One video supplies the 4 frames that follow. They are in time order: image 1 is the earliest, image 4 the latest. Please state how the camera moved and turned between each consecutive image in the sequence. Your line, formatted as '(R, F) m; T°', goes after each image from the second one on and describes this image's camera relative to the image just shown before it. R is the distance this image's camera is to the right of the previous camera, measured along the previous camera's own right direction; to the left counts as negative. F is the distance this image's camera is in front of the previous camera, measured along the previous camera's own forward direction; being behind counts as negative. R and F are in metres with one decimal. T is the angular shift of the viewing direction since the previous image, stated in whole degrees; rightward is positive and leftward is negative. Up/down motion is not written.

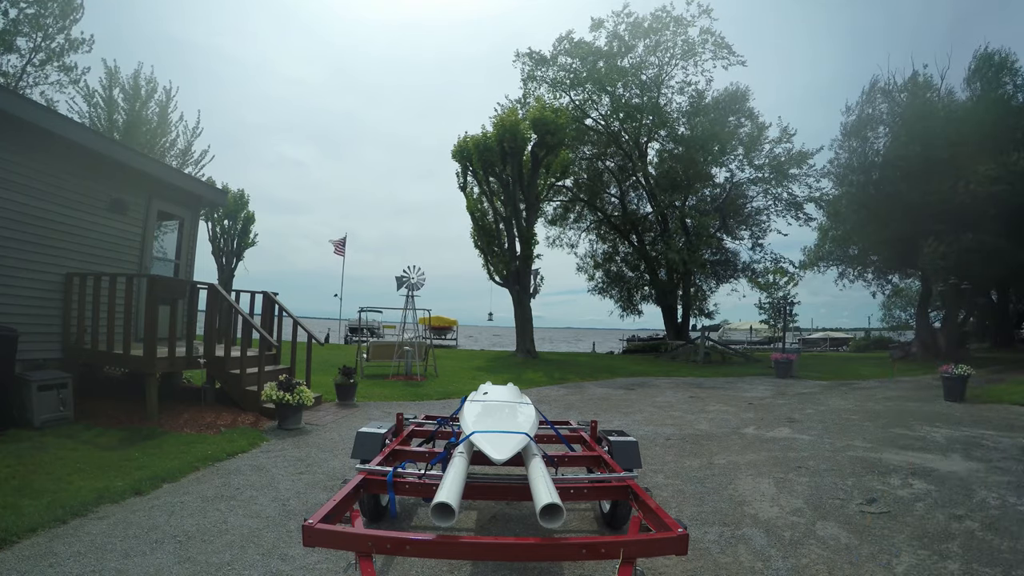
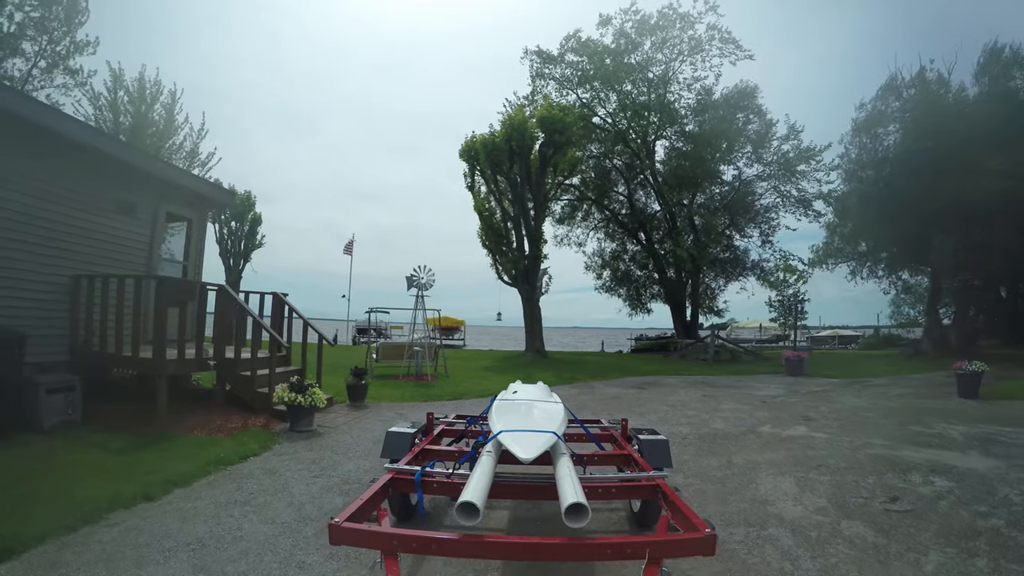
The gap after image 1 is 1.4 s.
(-0.1, +0.1) m; -1°
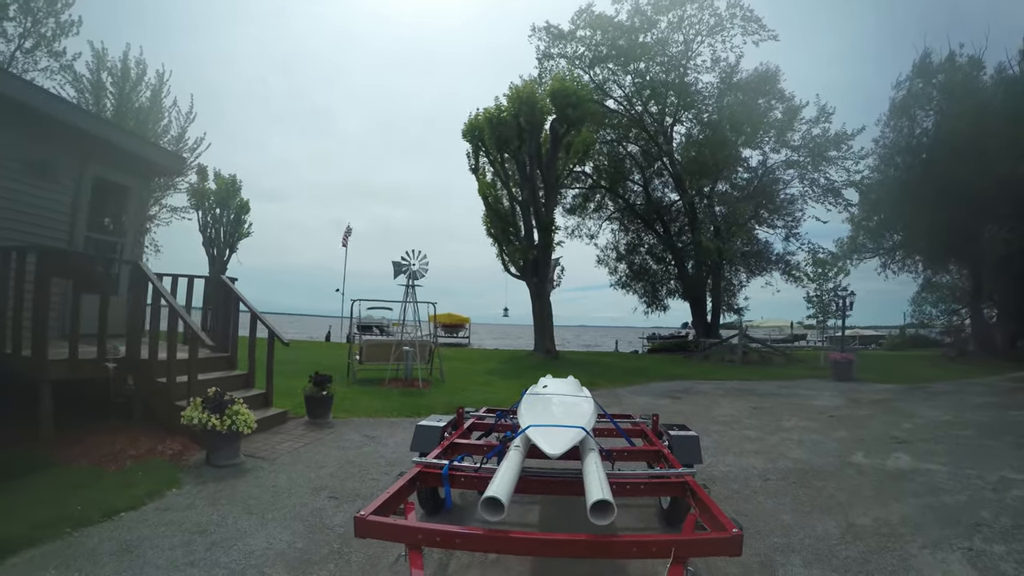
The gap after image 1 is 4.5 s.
(0.0, +2.0) m; -1°
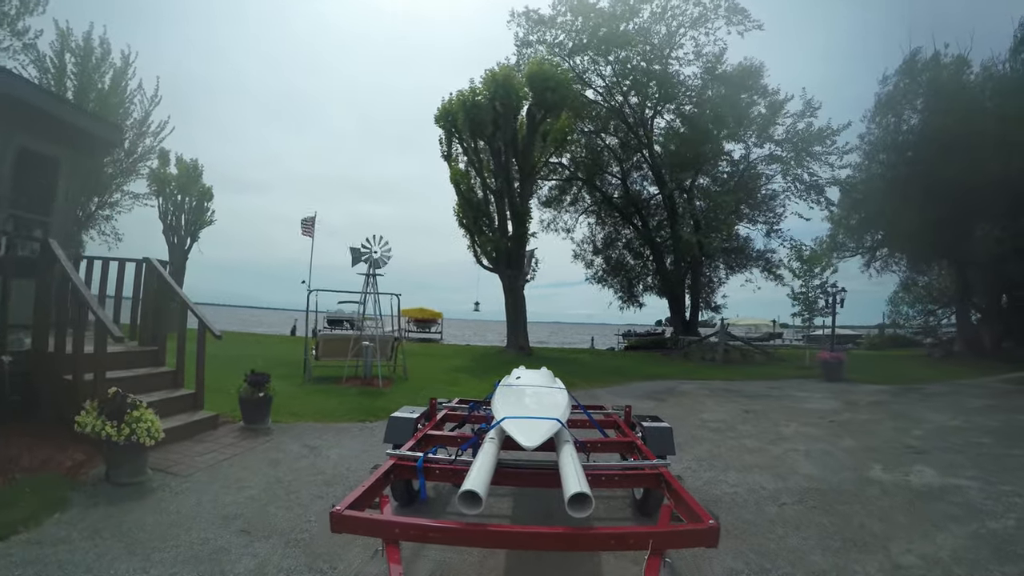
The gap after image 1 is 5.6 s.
(+0.1, +0.8) m; +2°
